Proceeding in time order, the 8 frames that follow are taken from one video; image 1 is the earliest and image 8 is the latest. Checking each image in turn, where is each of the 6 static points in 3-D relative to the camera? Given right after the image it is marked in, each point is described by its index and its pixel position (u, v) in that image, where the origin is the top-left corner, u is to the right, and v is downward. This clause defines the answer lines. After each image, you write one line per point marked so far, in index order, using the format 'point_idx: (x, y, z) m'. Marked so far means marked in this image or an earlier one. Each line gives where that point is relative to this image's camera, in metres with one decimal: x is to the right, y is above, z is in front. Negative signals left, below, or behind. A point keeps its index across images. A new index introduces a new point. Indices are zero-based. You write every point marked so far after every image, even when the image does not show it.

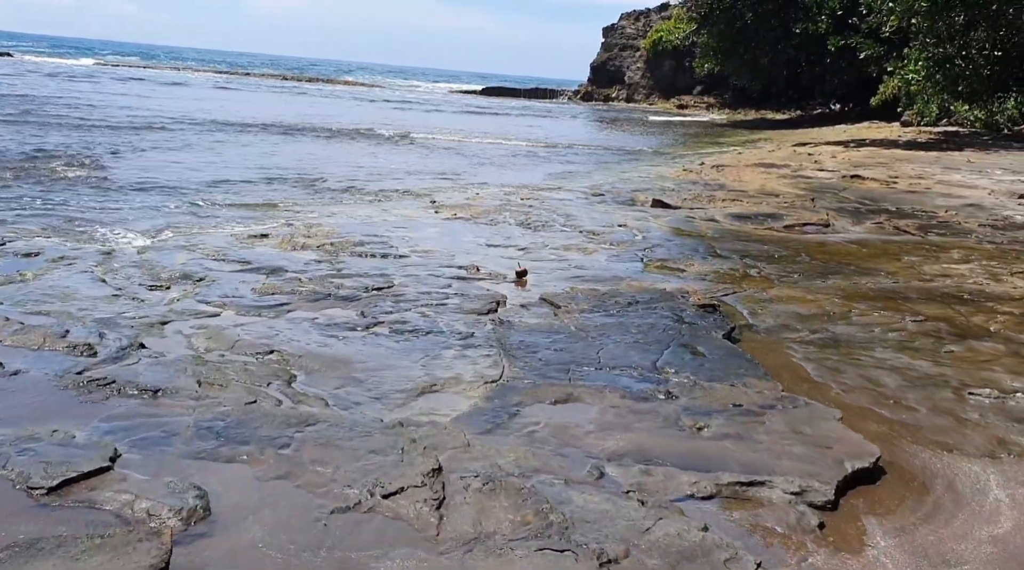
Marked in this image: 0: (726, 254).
0: (+1.6, +0.2, +7.0) m
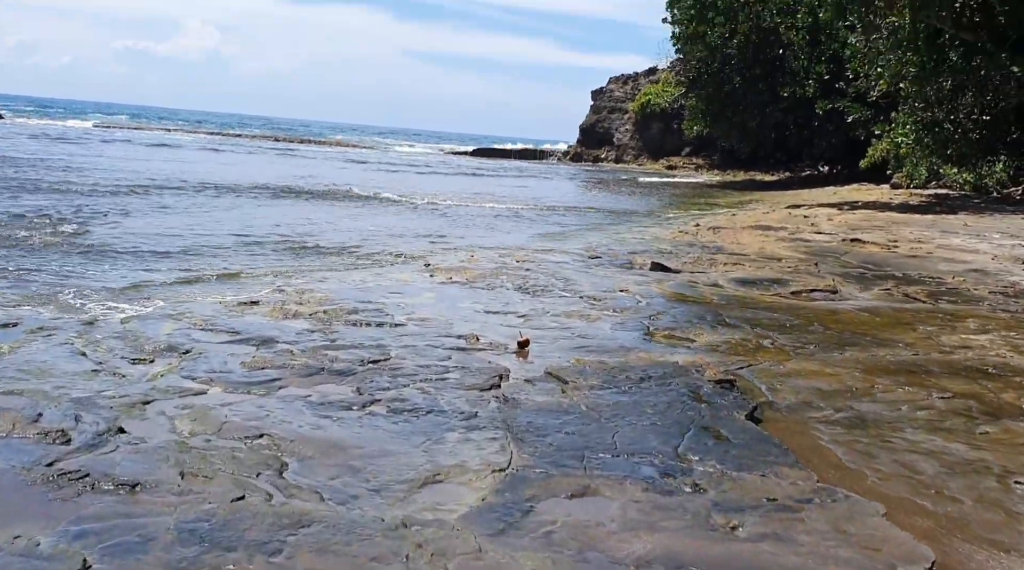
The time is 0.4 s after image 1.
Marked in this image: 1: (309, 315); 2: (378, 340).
0: (+1.6, -0.3, +6.7) m
1: (-1.6, -0.2, +7.3) m
2: (-0.9, -0.4, +6.2) m
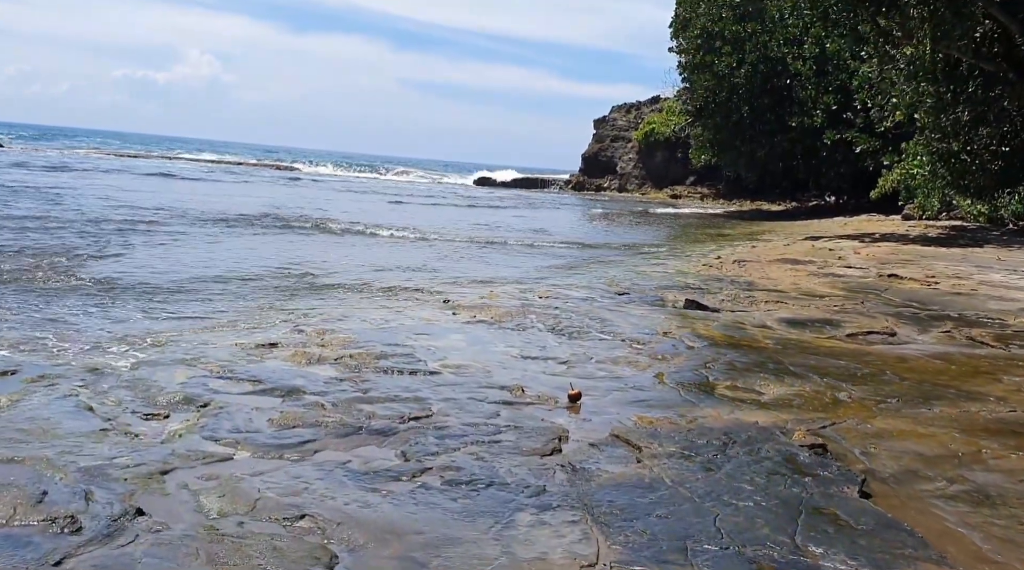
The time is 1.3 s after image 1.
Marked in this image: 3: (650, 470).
0: (+1.9, -0.6, +6.2) m
1: (-1.3, -0.6, +6.8) m
2: (-0.6, -0.6, +5.6) m
3: (+0.6, -0.8, +3.9) m
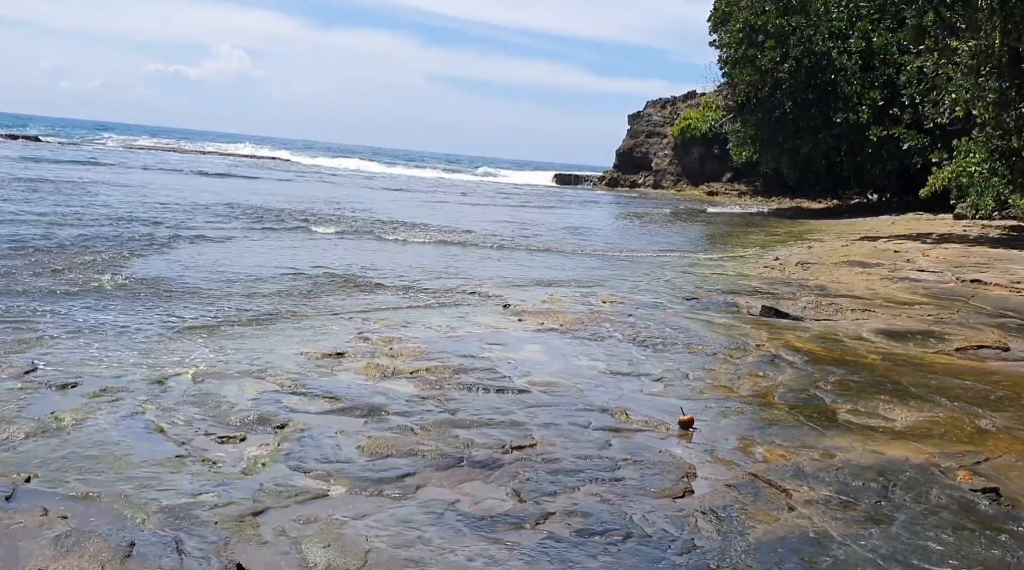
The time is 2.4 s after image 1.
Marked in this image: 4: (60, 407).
0: (+2.5, -0.7, +5.7) m
1: (-0.7, -0.6, +6.3) m
2: (0.0, -0.7, +5.1) m
3: (+1.1, -0.9, +3.4) m
4: (-2.6, -0.7, +5.5) m
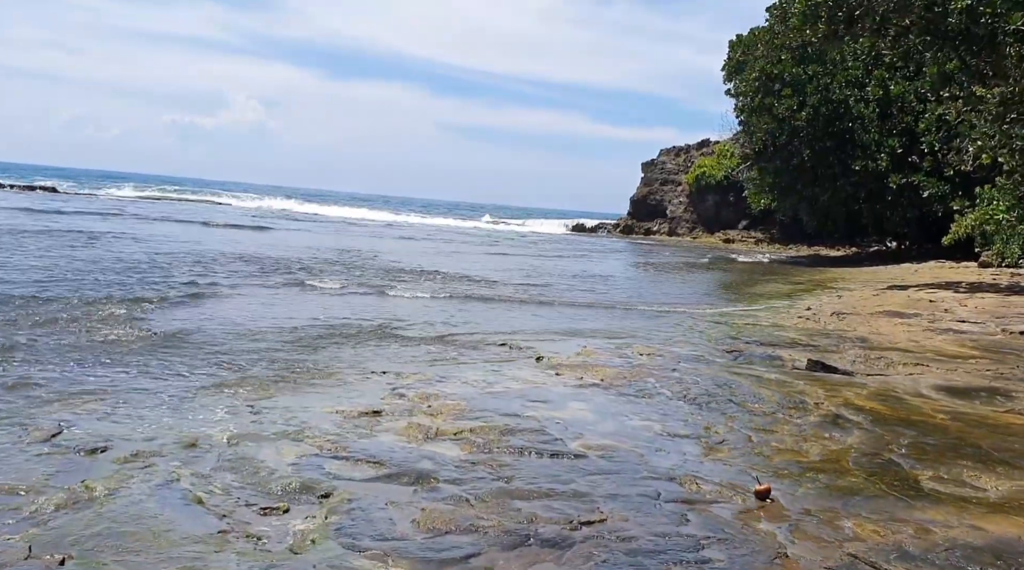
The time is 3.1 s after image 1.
0: (+2.8, -1.0, +5.3) m
1: (-0.4, -1.0, +6.0) m
2: (+0.3, -1.0, +4.8) m
3: (+1.4, -1.1, +3.1) m
4: (-2.3, -1.0, +5.2) m
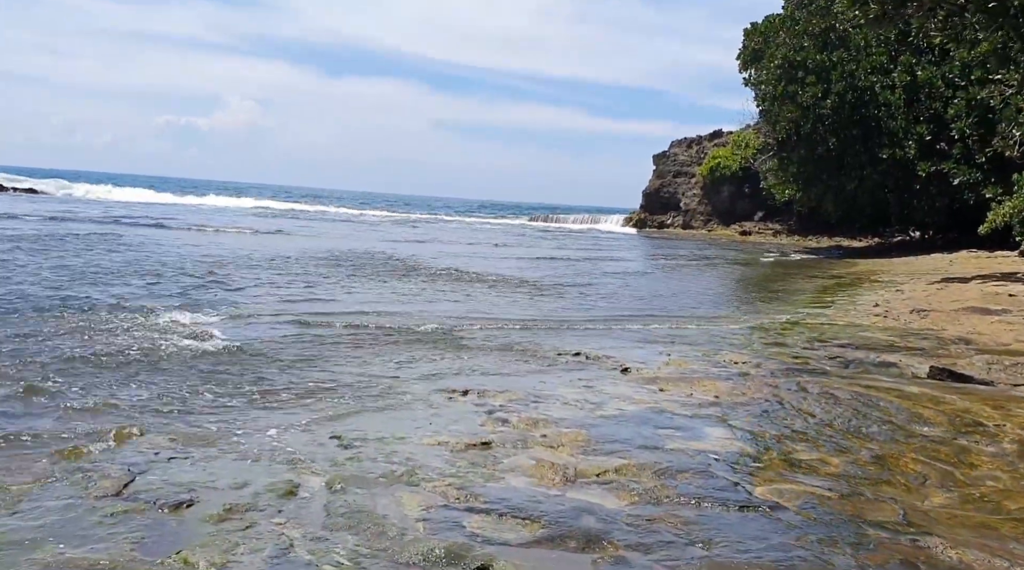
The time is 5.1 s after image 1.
0: (+3.6, -1.0, +4.3) m
1: (+0.5, -1.0, +5.0) m
2: (+1.1, -1.1, +3.8) m
3: (+2.2, -1.1, +2.1) m
4: (-1.5, -1.1, +4.2) m
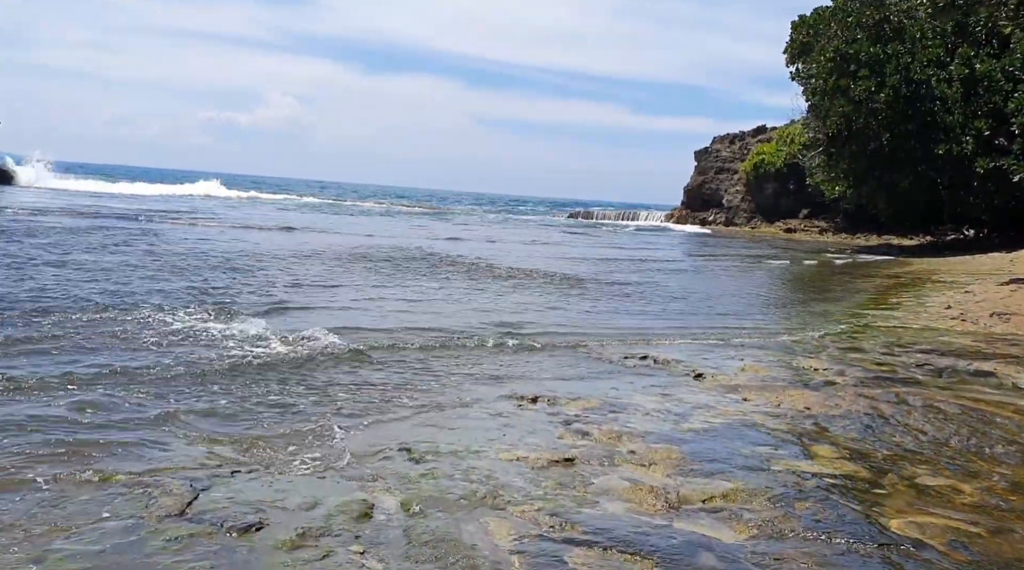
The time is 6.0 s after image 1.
0: (+4.1, -1.0, +3.7) m
1: (+0.9, -1.1, +4.5) m
2: (+1.5, -1.1, +3.3) m
3: (+2.5, -1.2, +1.5) m
4: (-1.0, -1.2, +3.8) m
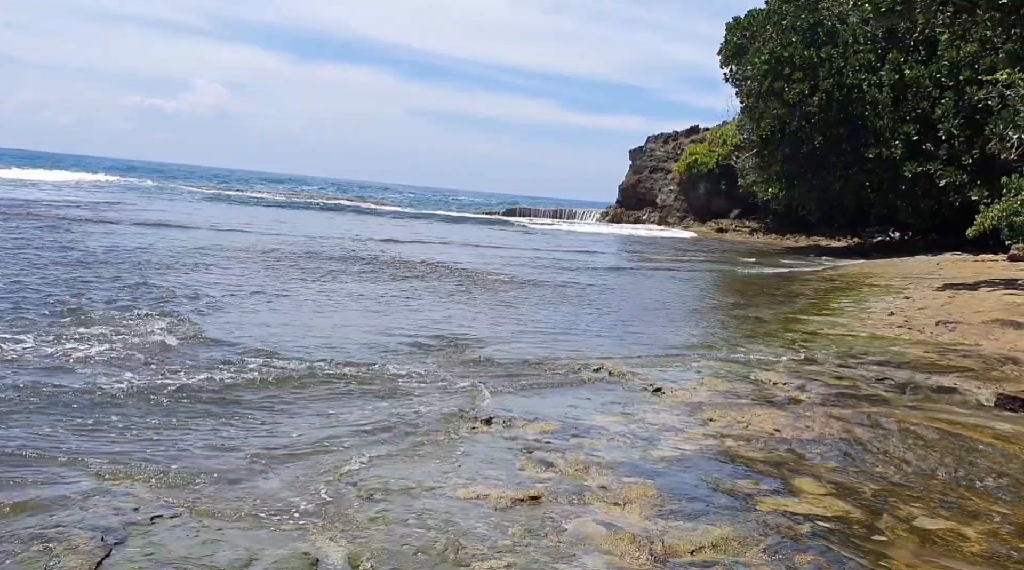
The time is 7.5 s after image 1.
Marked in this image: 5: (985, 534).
0: (+4.0, -1.2, +3.4) m
1: (+0.8, -1.2, +4.0) m
2: (+1.5, -1.2, +2.9) m
3: (+2.6, -1.3, +1.2) m
4: (-1.1, -1.3, +3.1) m
5: (+2.2, -1.2, +4.4) m
